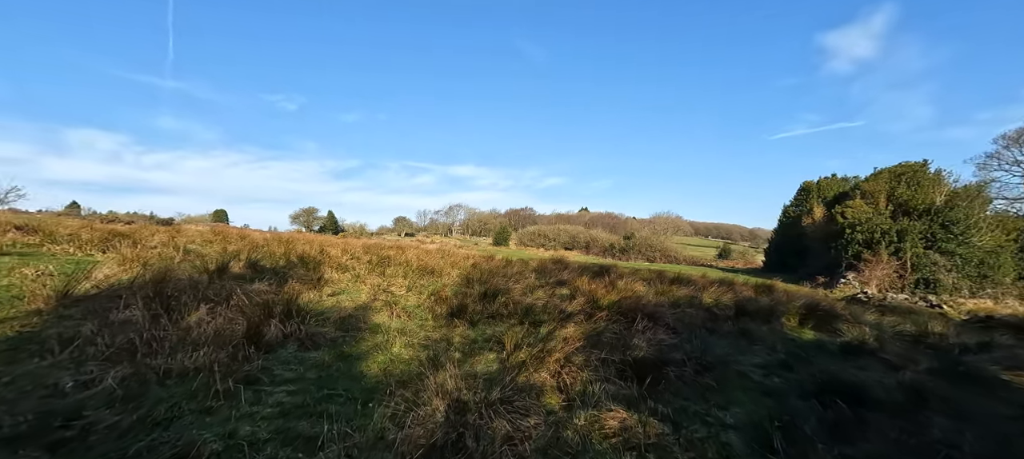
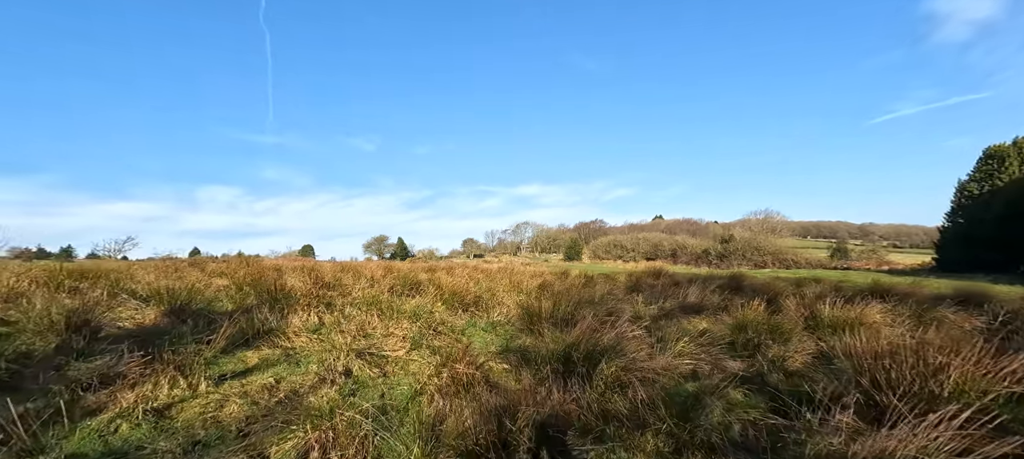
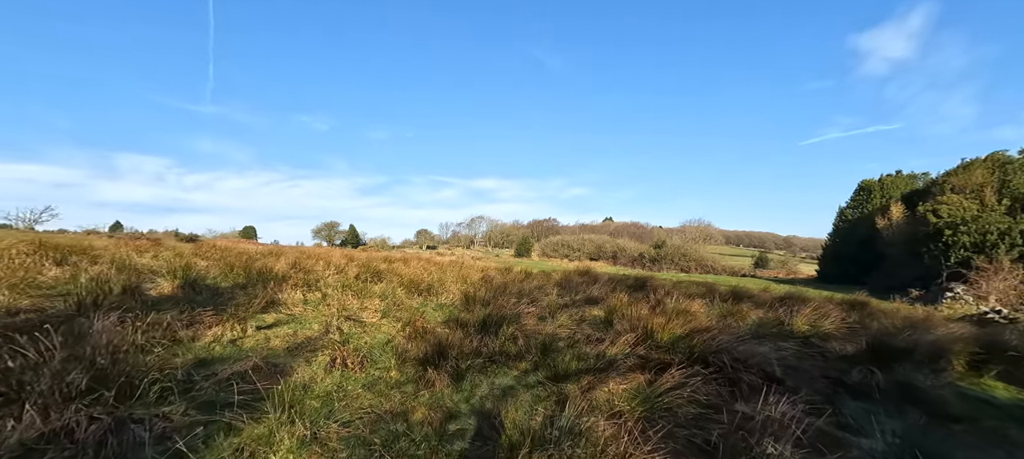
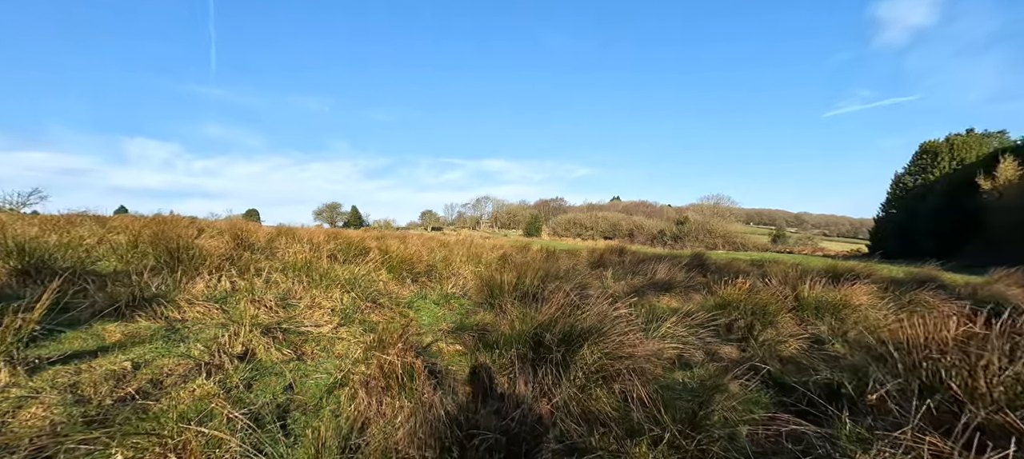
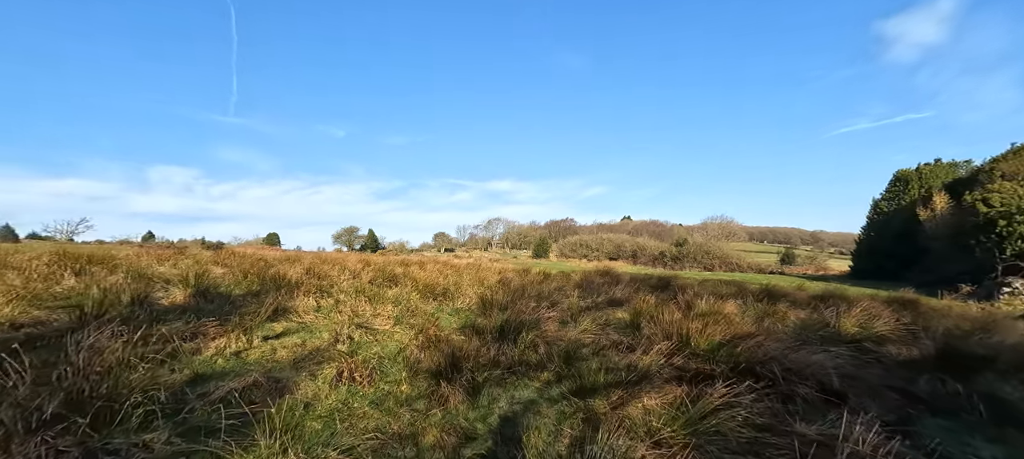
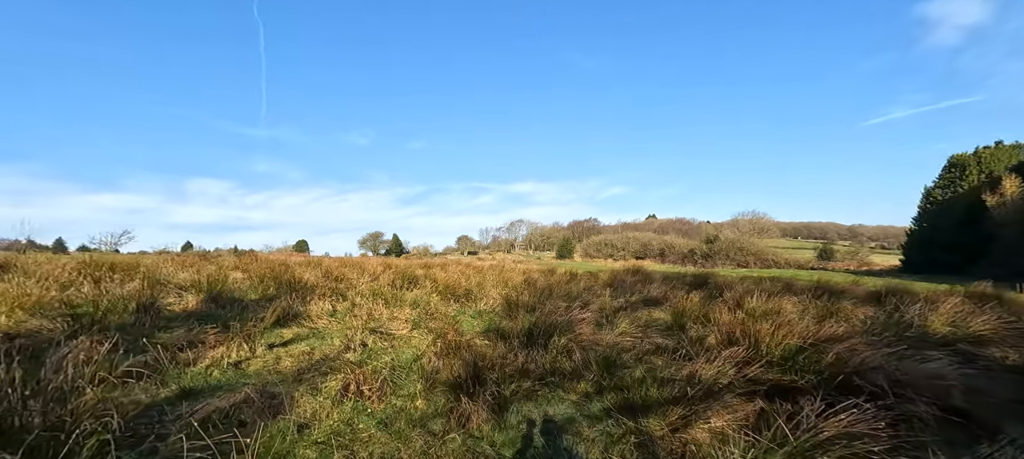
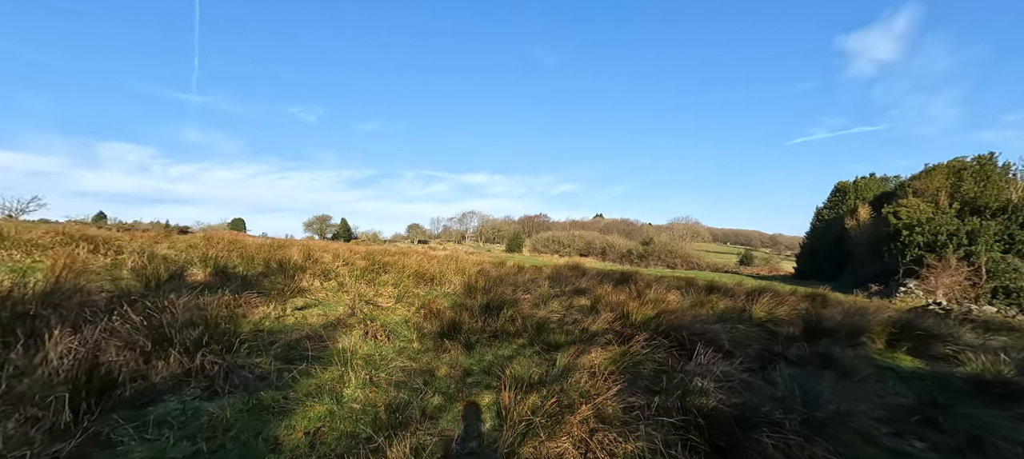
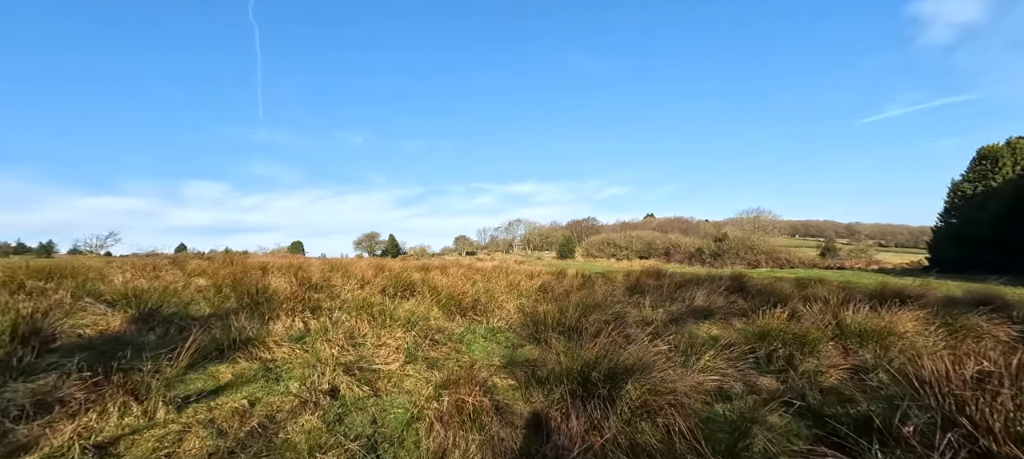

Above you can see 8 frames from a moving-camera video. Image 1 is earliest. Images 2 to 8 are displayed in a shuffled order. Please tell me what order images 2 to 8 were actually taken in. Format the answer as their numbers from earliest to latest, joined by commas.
7, 3, 5, 6, 2, 8, 4
